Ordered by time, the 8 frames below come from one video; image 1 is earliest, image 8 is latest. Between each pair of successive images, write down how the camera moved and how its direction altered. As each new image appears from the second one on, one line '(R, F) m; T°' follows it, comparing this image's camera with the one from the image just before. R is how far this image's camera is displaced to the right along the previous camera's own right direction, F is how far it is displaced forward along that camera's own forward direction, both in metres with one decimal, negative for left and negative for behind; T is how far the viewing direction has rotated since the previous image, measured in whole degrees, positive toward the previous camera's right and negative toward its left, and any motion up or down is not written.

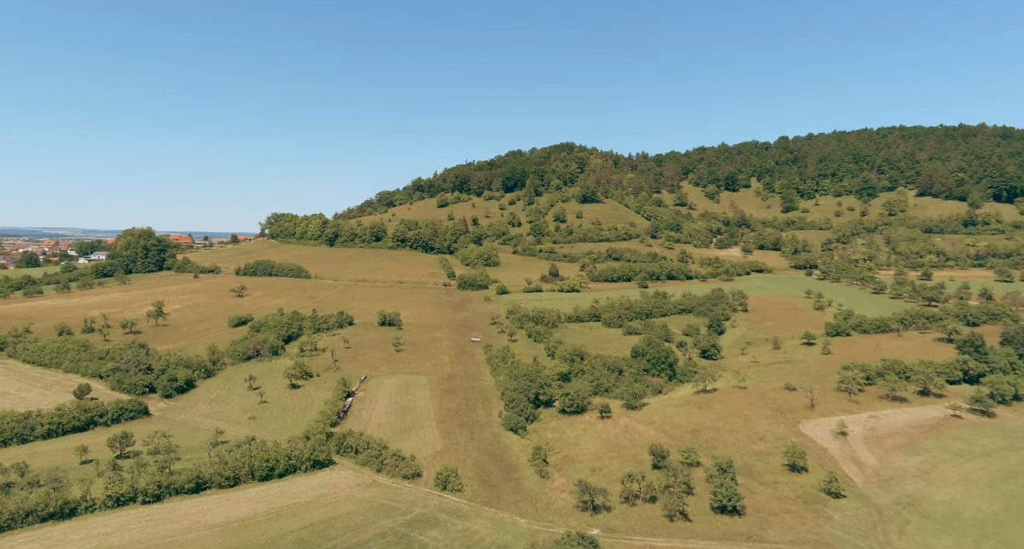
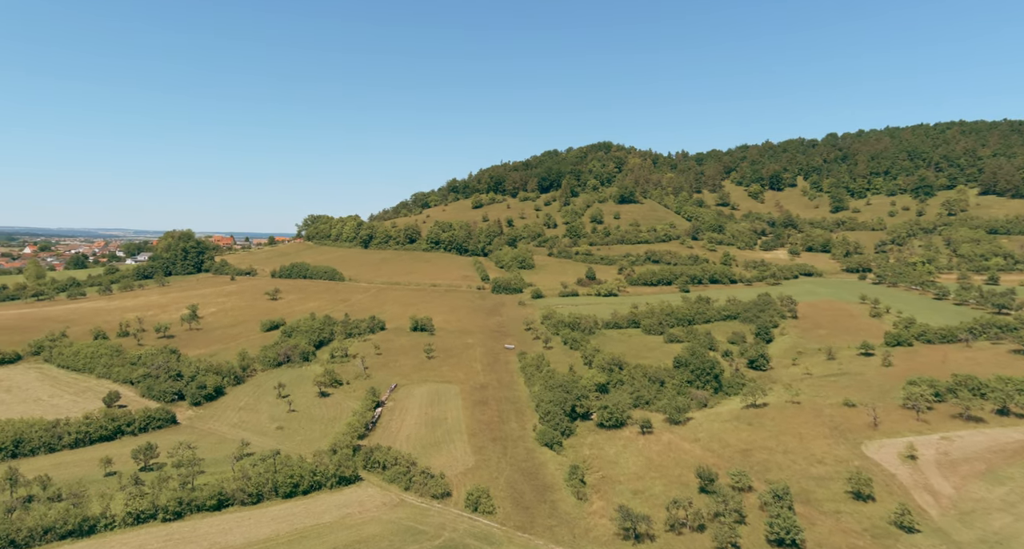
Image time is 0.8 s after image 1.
(0.0, +3.4) m; -3°
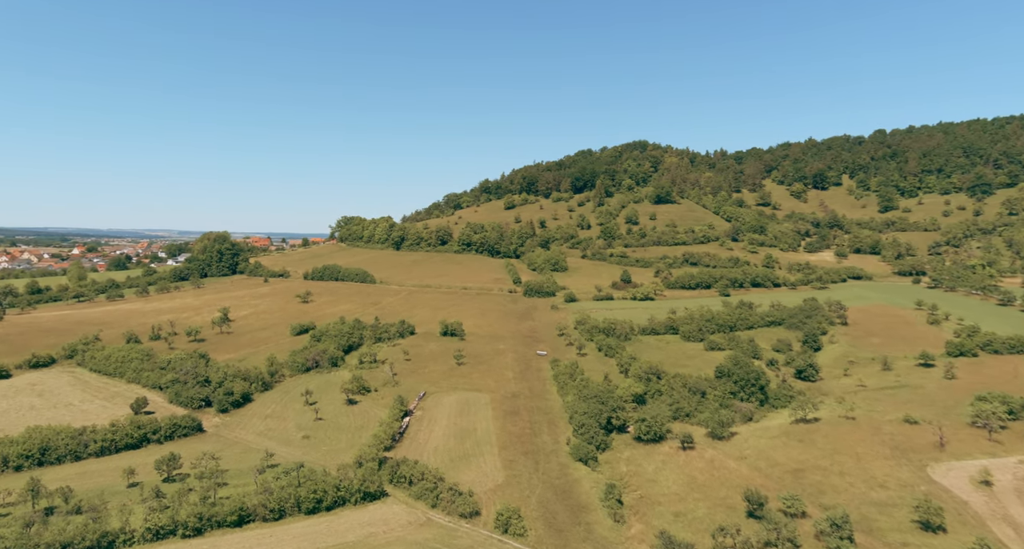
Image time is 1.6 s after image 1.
(0.0, +2.9) m; -3°
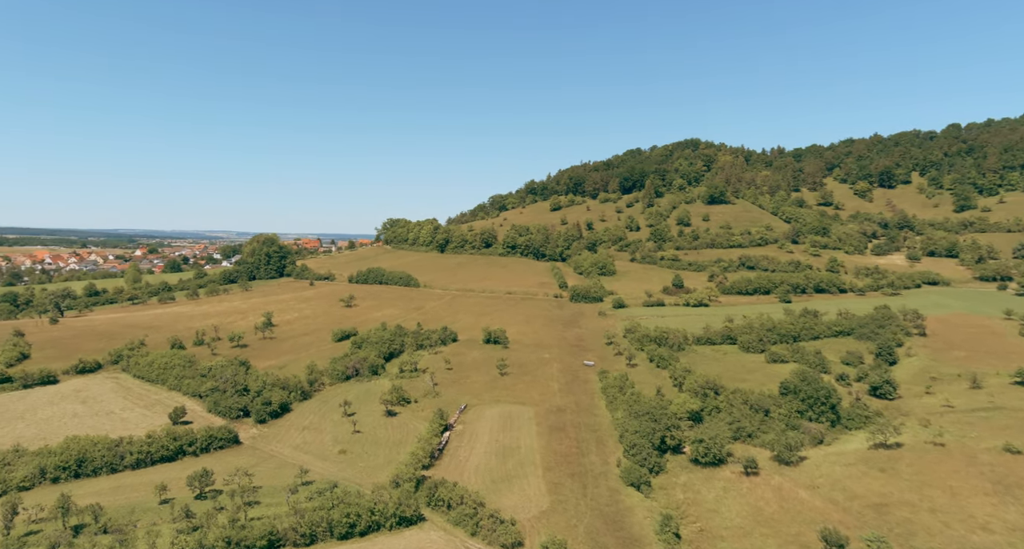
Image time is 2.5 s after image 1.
(-0.1, +3.9) m; -4°
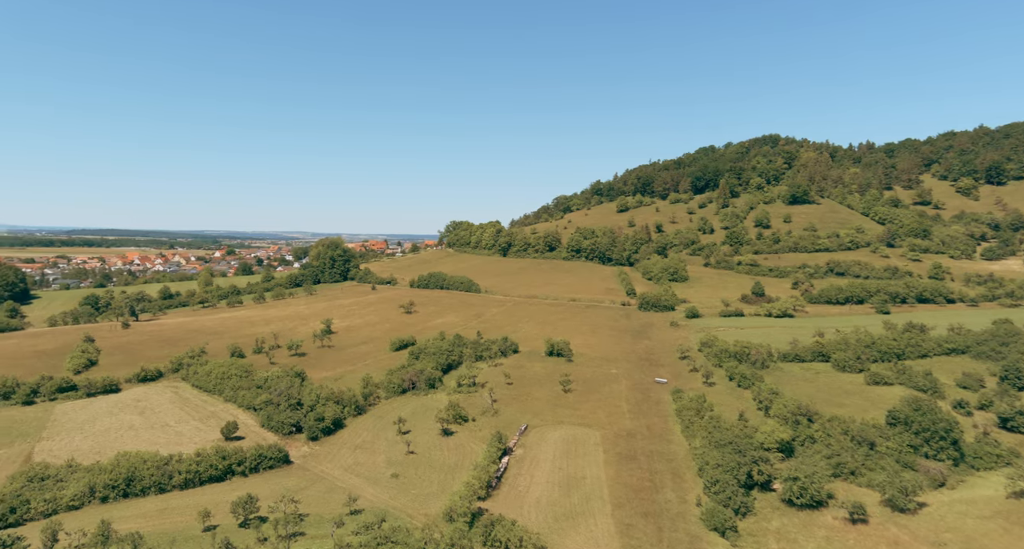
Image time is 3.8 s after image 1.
(-0.2, +5.4) m; -6°
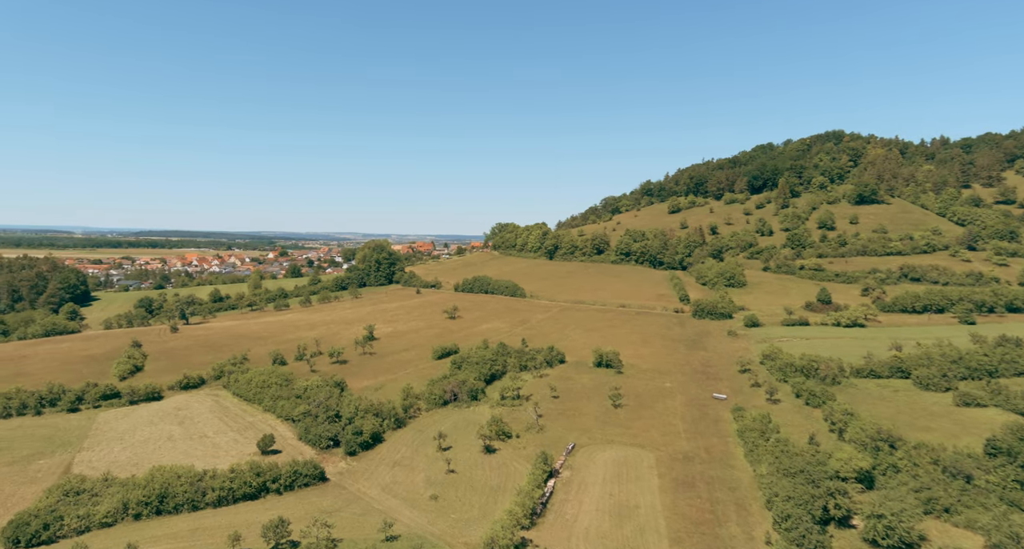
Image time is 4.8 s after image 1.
(-0.1, +4.0) m; -4°
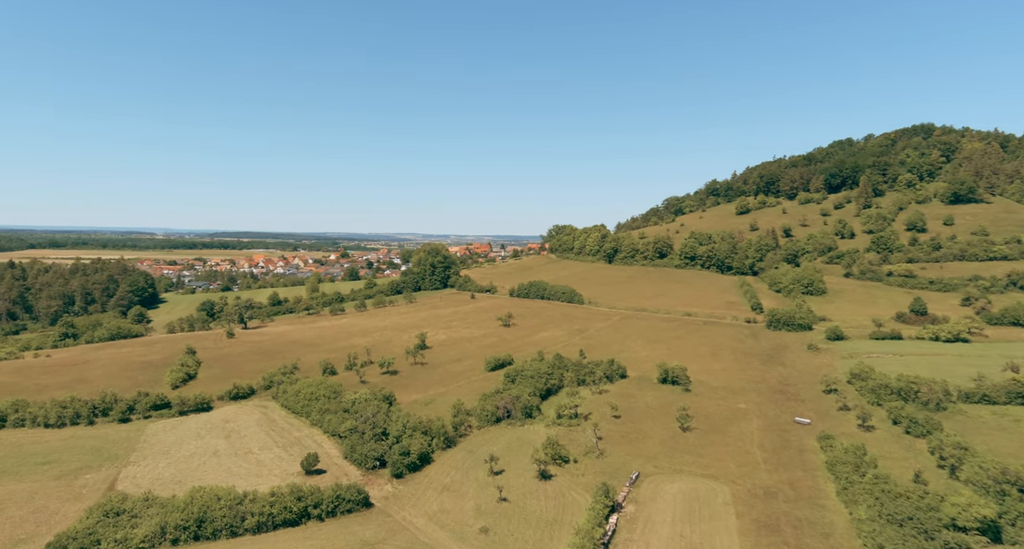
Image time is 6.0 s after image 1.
(-0.1, +5.0) m; -5°
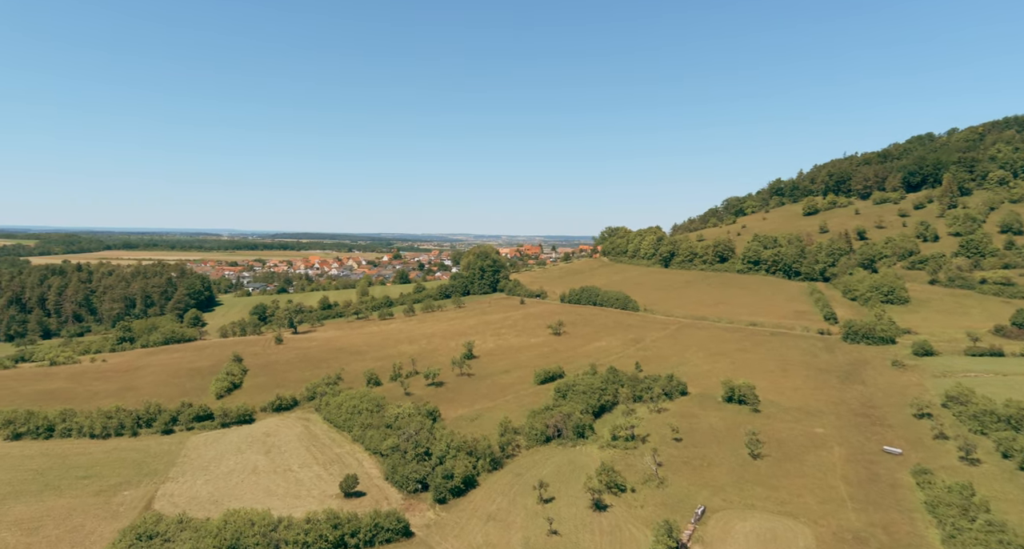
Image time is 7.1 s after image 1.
(-0.1, +4.5) m; -5°
